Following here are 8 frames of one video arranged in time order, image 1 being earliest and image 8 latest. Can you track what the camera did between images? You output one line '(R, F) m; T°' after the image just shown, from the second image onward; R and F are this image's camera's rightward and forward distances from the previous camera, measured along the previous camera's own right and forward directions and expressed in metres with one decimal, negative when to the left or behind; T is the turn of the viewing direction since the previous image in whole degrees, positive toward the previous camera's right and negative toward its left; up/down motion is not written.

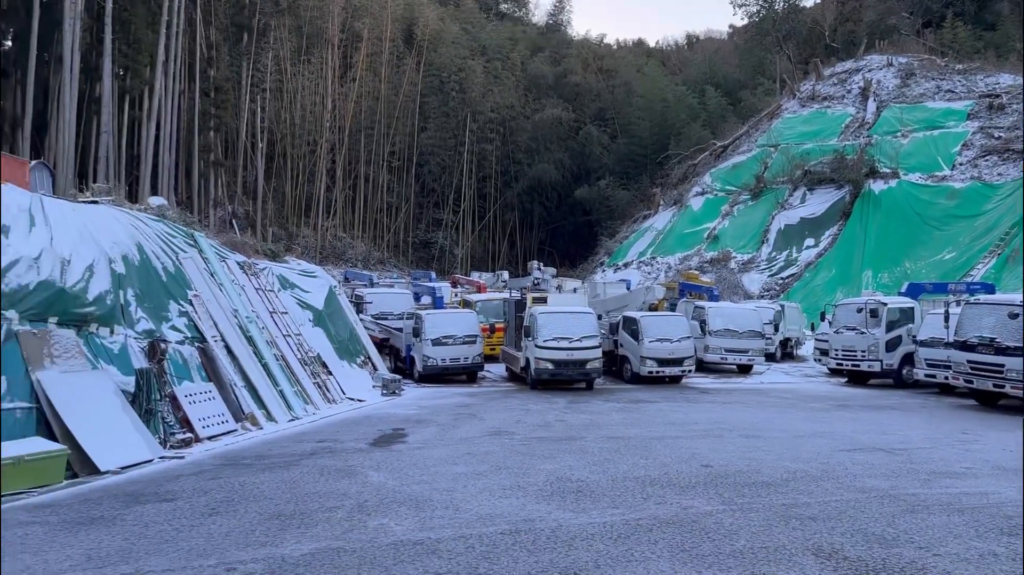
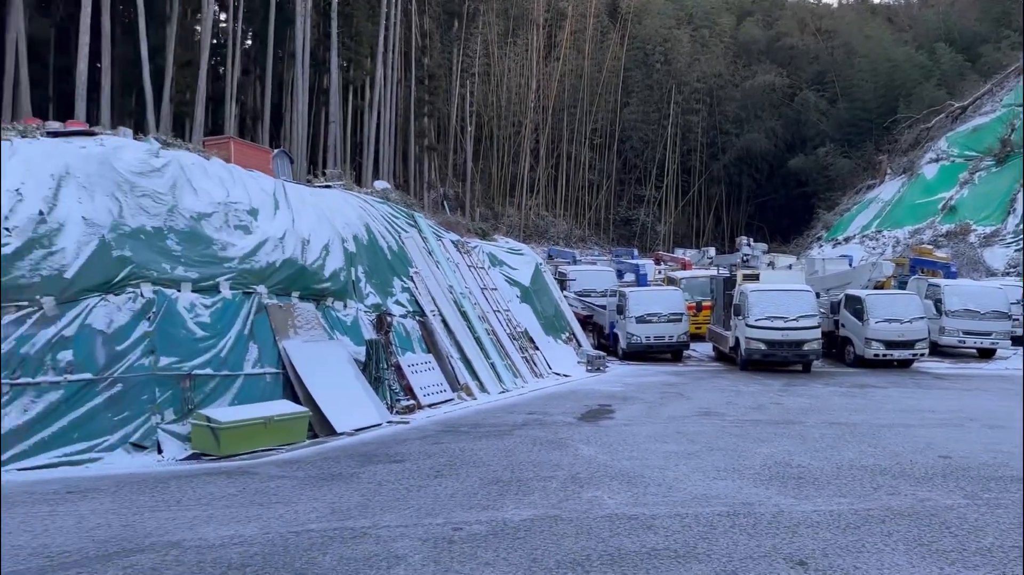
(-0.1, 0.0) m; -14°
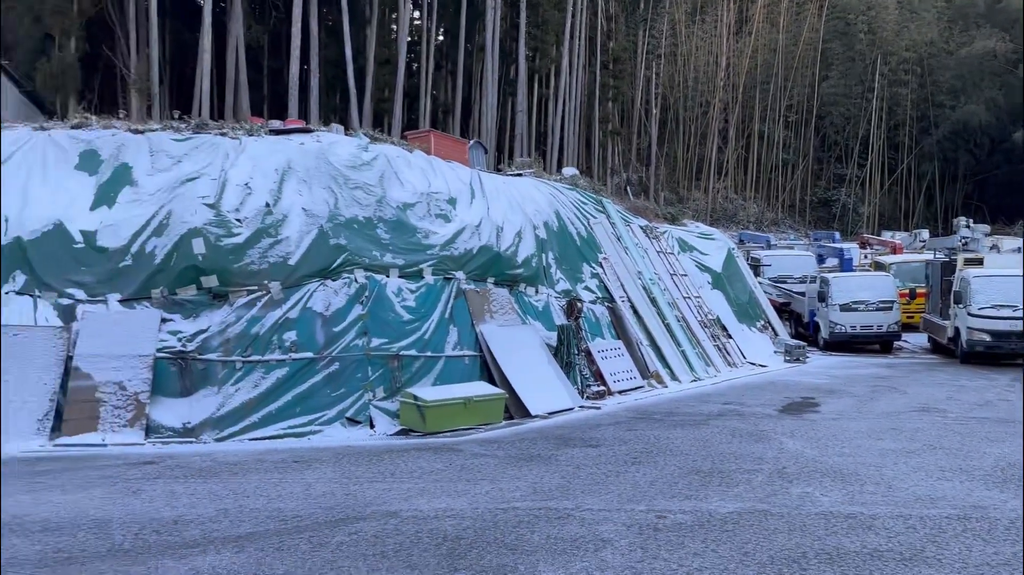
(-0.2, 0.0) m; -13°
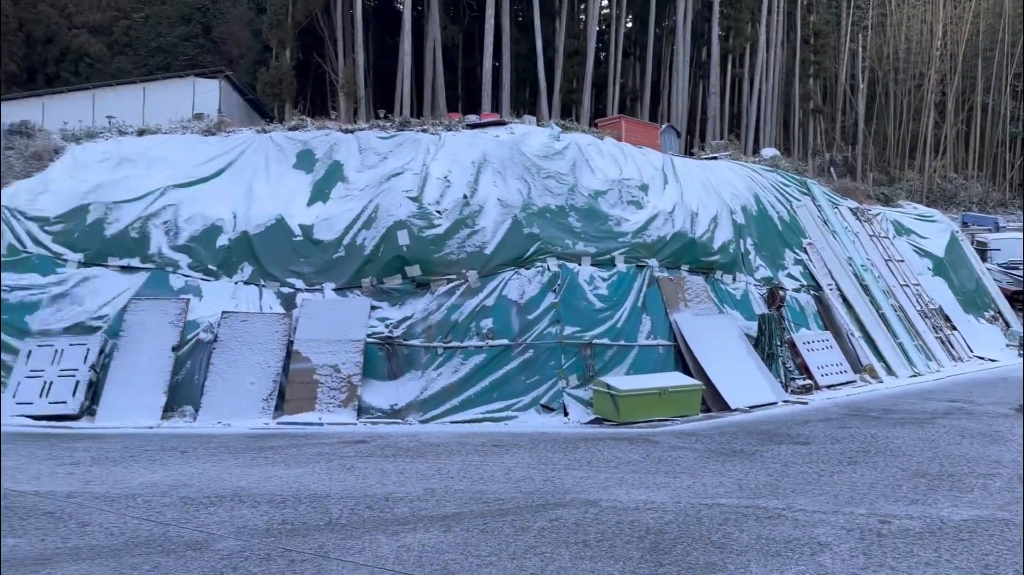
(-0.1, +0.1) m; -13°
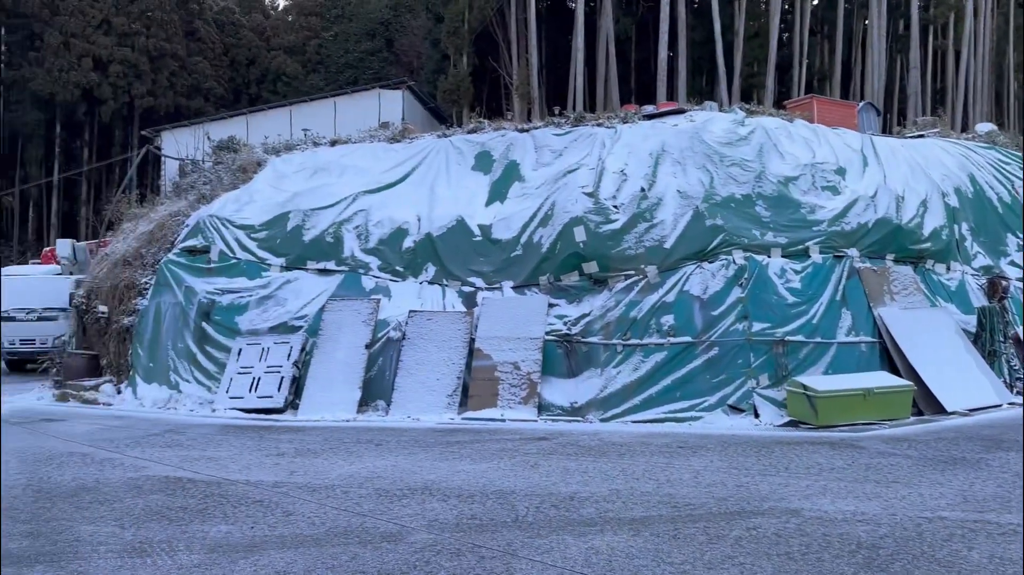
(-0.1, +0.2) m; -12°
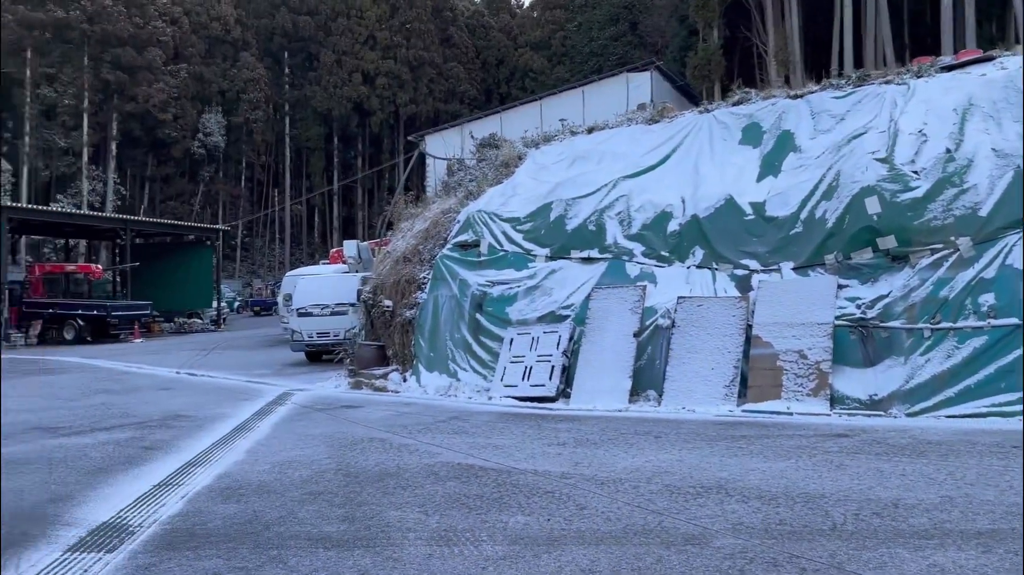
(-0.4, +0.3) m; -17°
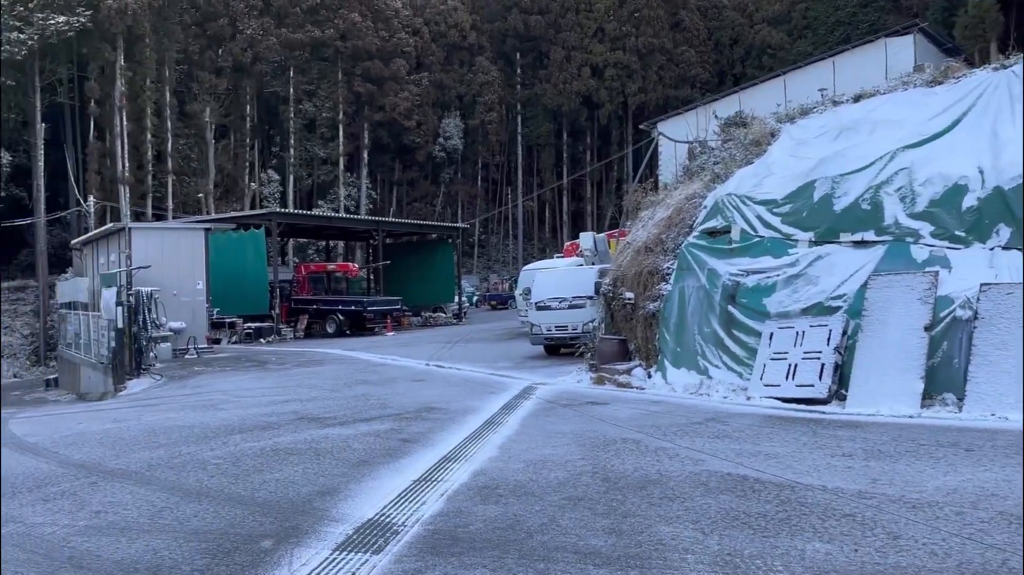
(-0.4, +0.6) m; -16°
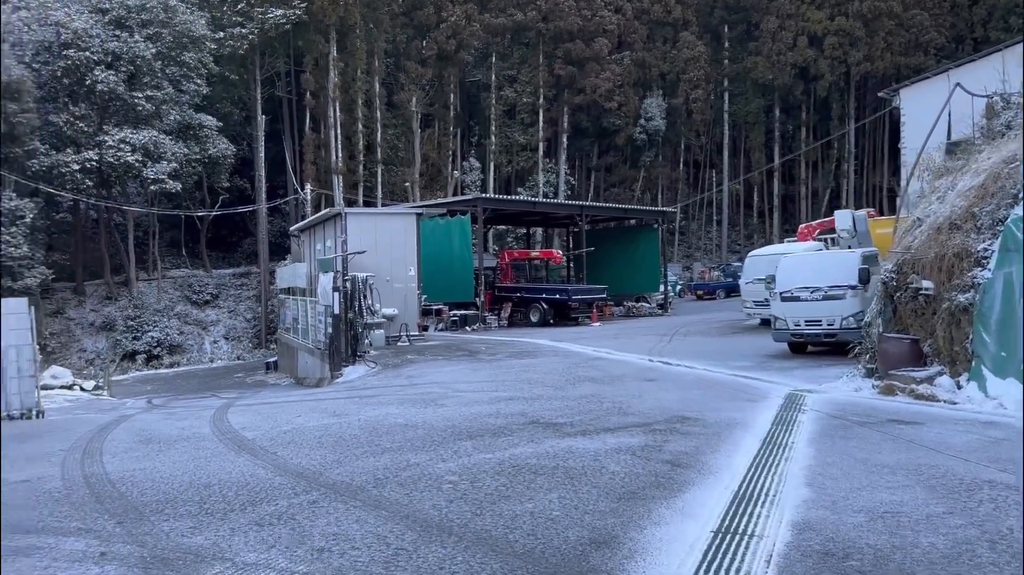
(-1.0, +1.8) m; -13°
